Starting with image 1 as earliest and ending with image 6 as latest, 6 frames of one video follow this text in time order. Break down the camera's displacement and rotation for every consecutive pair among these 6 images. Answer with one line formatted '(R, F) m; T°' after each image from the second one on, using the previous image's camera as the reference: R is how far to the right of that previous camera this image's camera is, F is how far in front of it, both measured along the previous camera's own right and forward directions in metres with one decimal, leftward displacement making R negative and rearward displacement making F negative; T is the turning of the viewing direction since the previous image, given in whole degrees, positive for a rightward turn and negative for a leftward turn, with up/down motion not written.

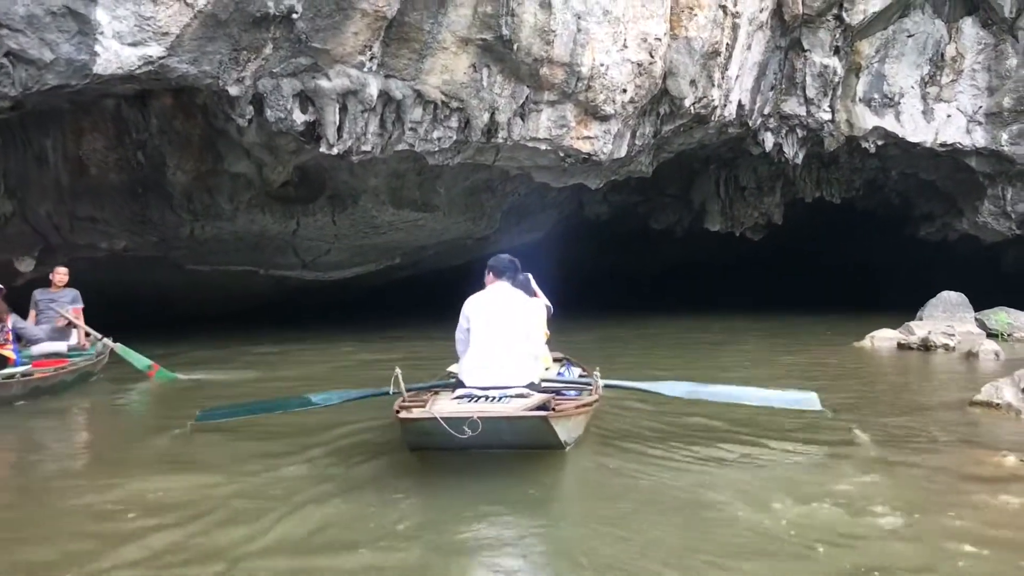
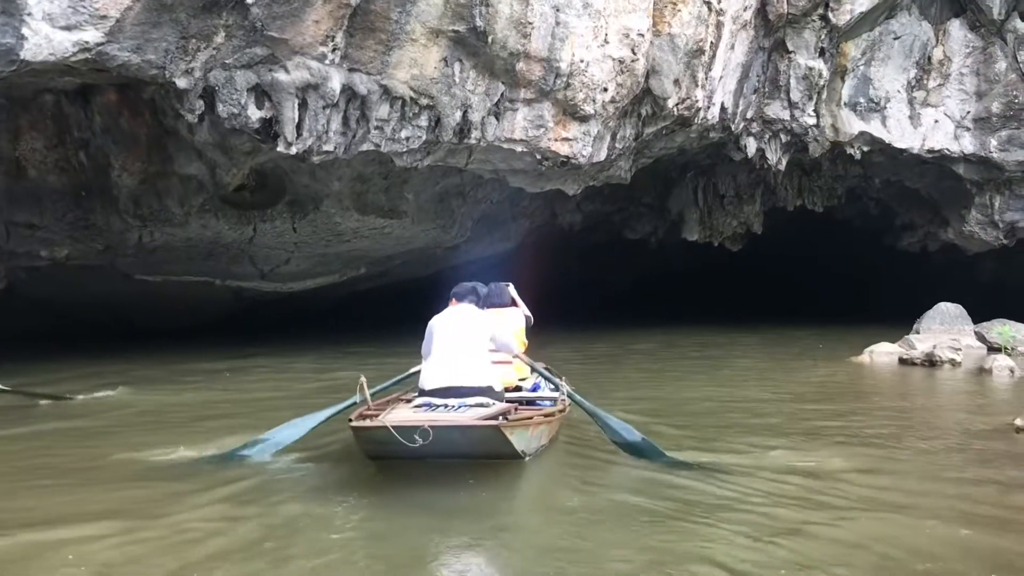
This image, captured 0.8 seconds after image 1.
(-0.1, +0.5) m; +2°
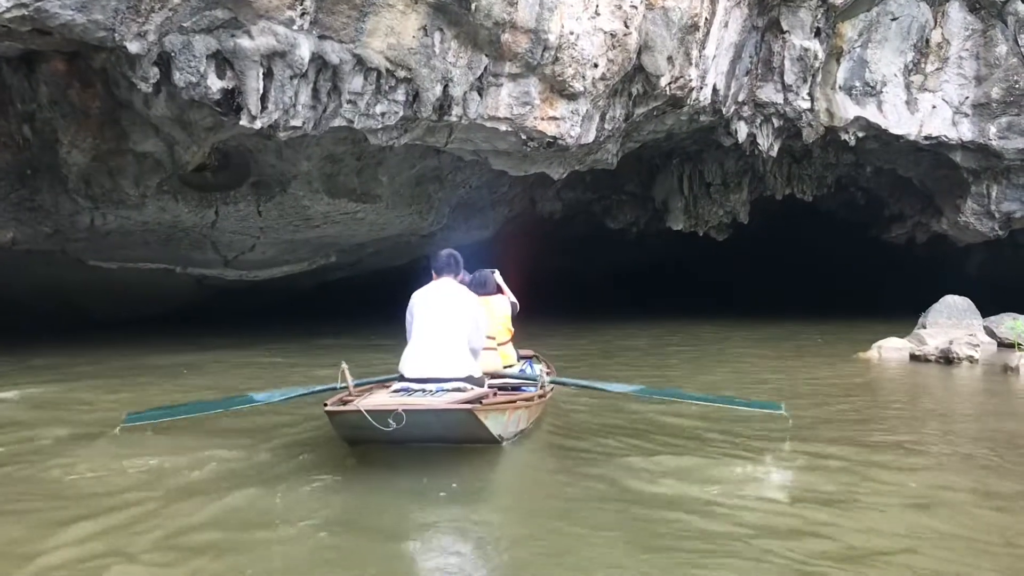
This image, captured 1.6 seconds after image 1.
(-0.1, +0.5) m; +2°
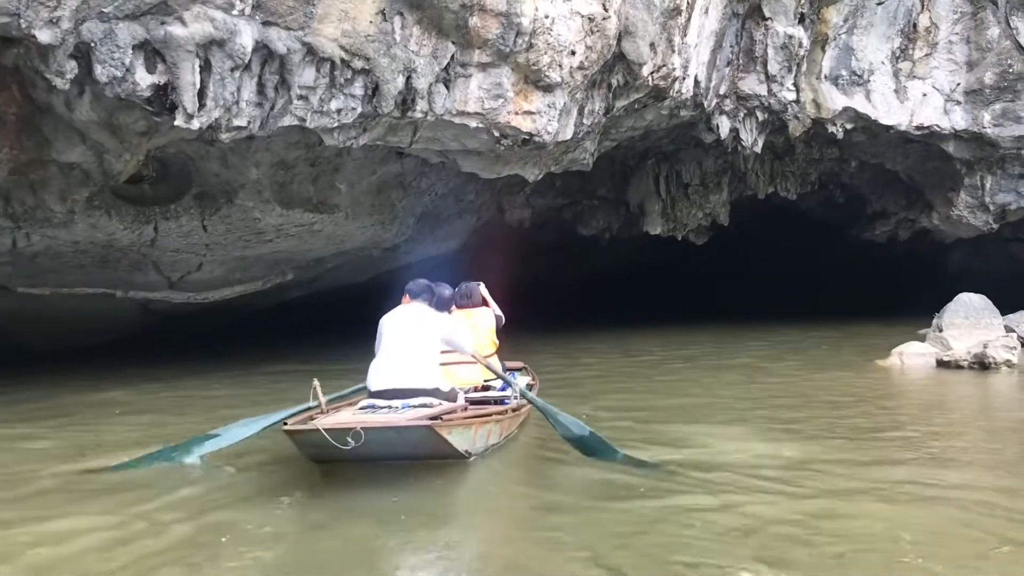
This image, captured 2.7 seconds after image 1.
(-0.1, +0.7) m; +2°
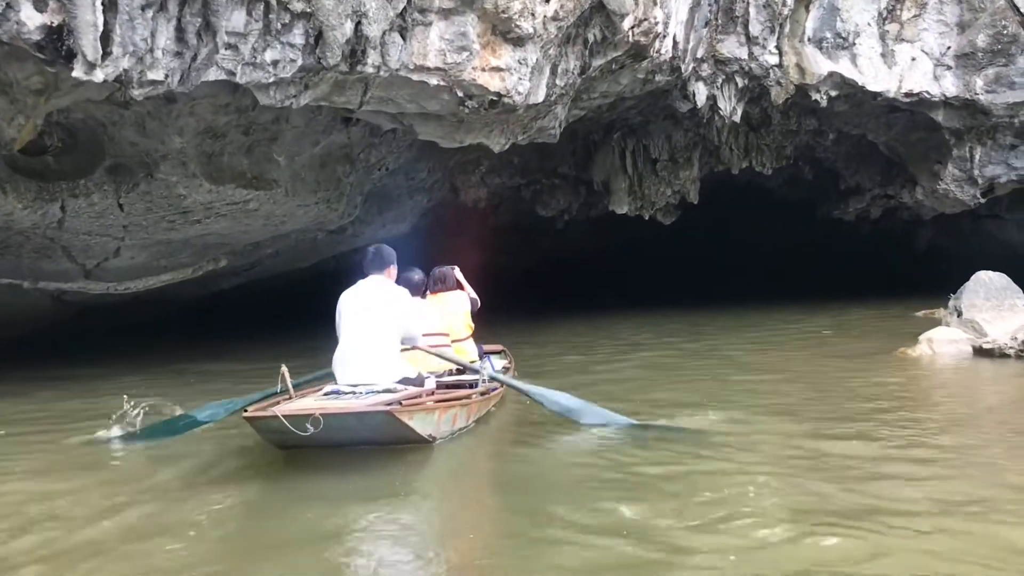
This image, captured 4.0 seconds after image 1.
(-0.1, +0.8) m; +3°
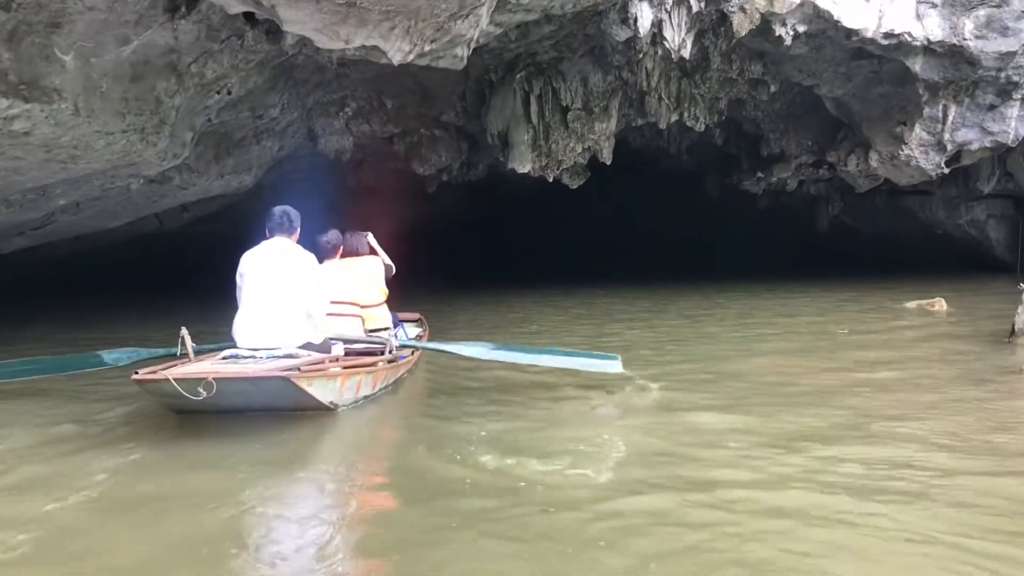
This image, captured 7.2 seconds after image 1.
(-0.3, +2.0) m; +9°
